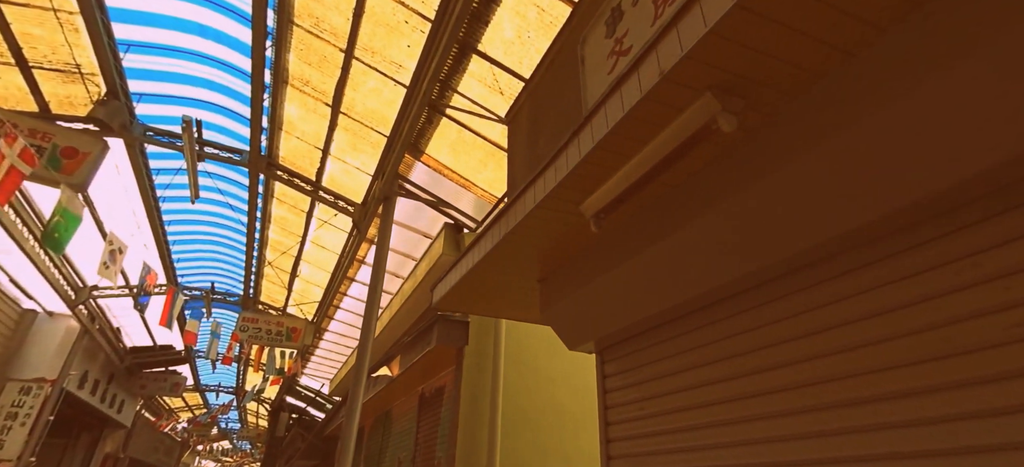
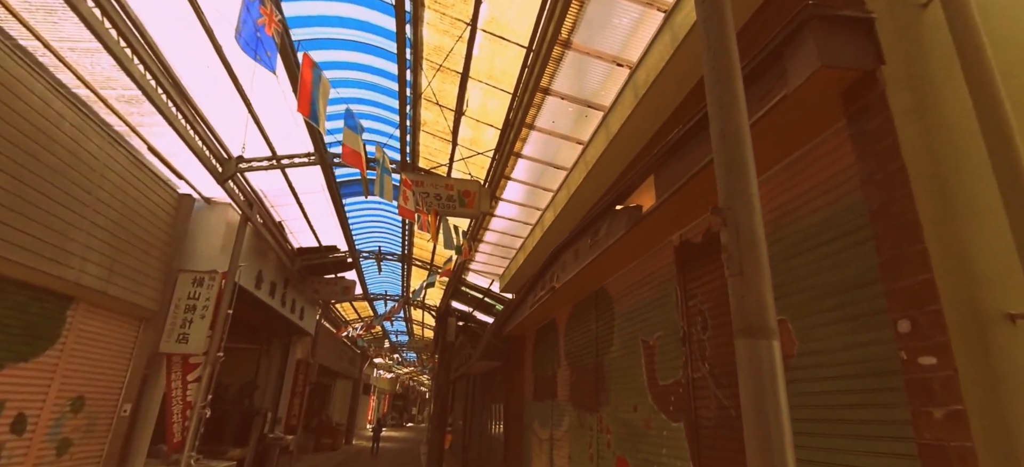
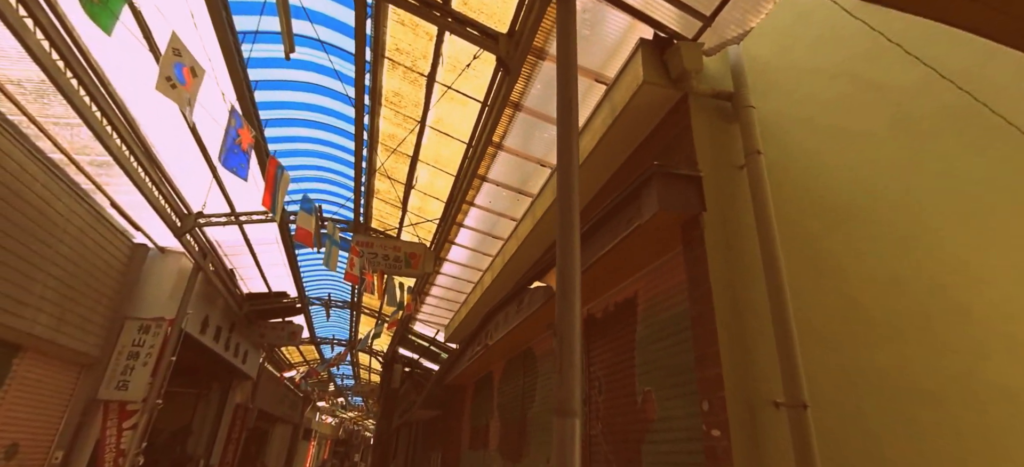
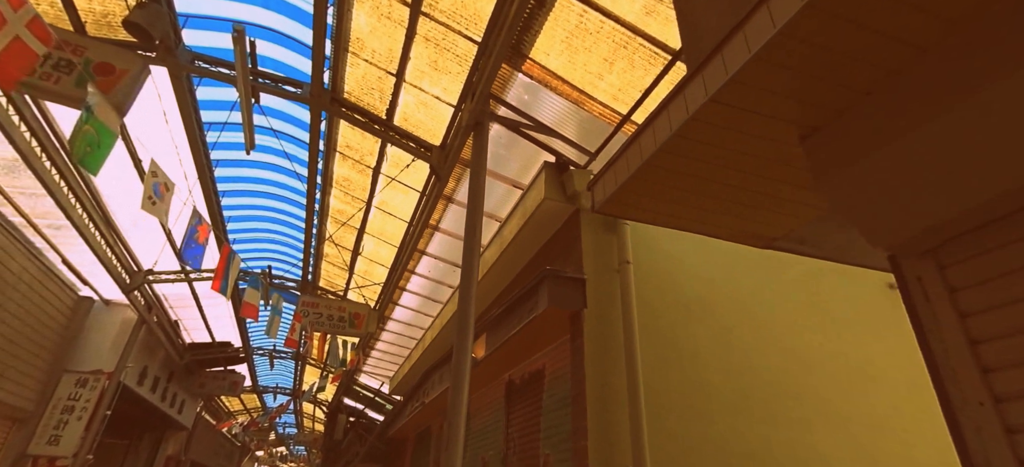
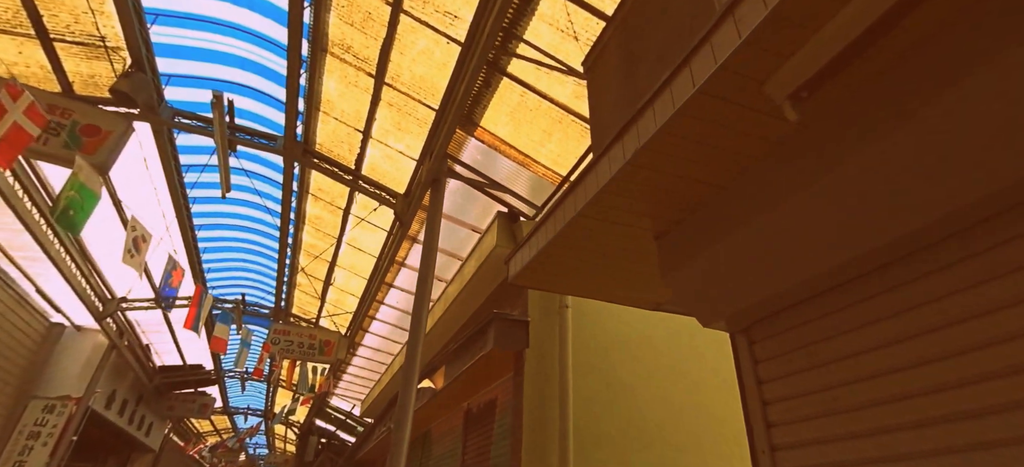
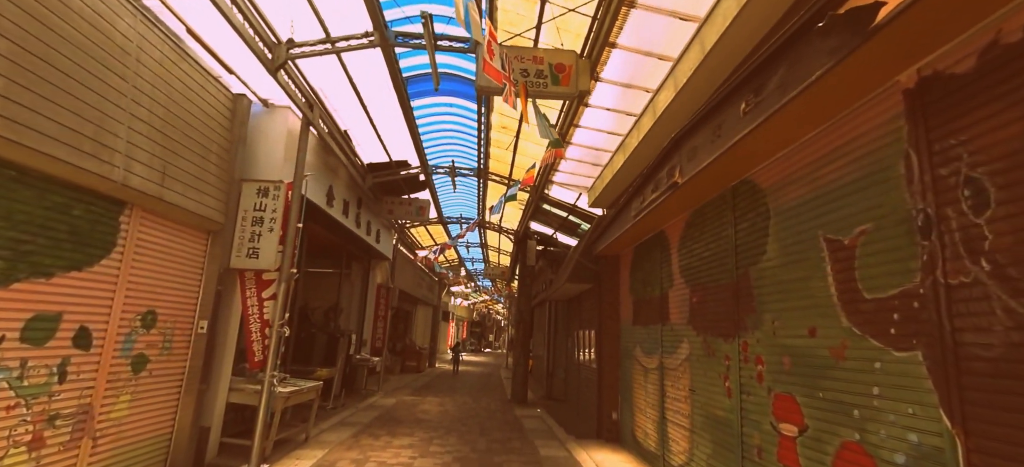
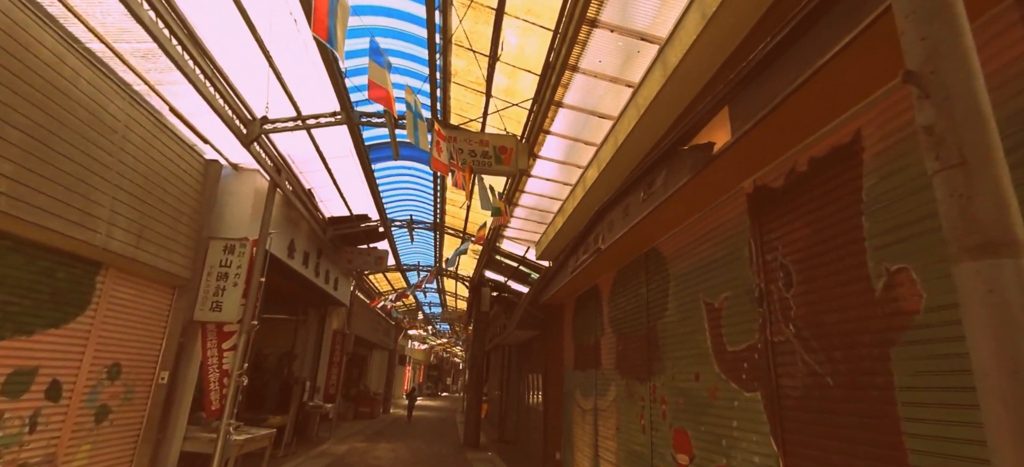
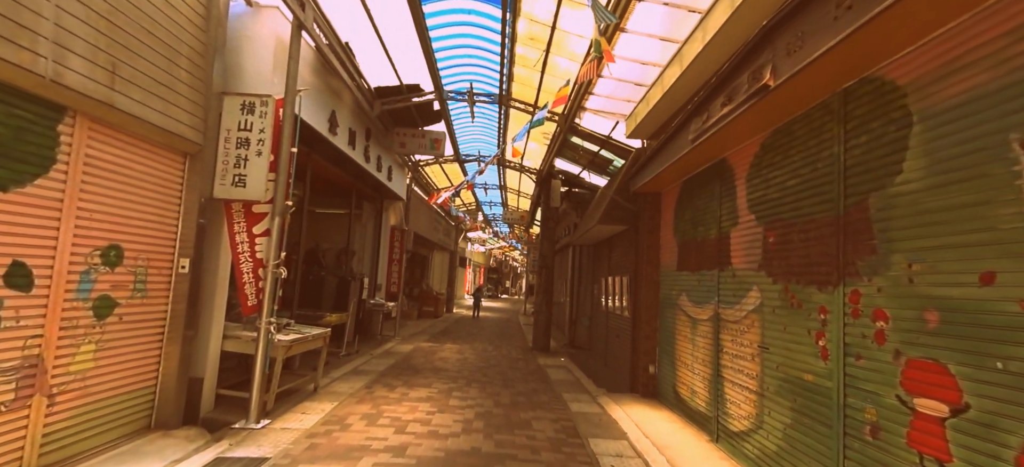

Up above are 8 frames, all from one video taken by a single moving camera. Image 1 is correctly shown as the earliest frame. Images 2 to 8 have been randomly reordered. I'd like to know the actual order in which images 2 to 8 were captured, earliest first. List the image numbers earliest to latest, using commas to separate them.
5, 4, 3, 2, 7, 6, 8
